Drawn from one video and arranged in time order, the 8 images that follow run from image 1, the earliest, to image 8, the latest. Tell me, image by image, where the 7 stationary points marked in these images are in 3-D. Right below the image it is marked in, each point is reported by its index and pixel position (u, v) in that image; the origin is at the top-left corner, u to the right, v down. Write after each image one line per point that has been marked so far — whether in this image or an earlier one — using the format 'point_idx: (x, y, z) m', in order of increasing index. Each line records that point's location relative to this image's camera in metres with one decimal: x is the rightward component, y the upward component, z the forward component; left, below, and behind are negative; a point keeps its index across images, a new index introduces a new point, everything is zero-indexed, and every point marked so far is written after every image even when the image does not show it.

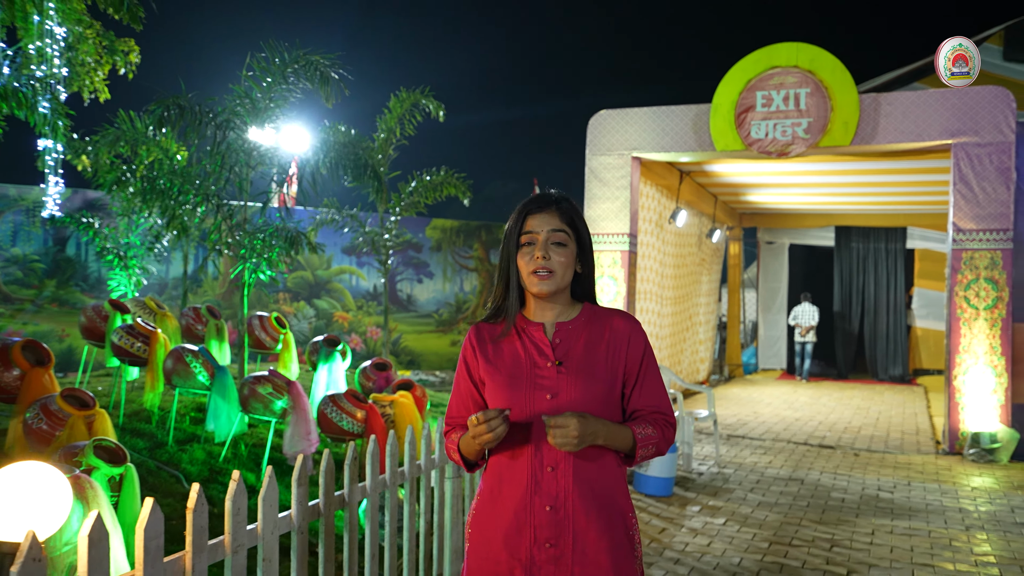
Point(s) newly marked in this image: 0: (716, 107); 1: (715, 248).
0: (+2.1, +1.9, +9.2) m
1: (+3.6, +0.7, +15.5) m
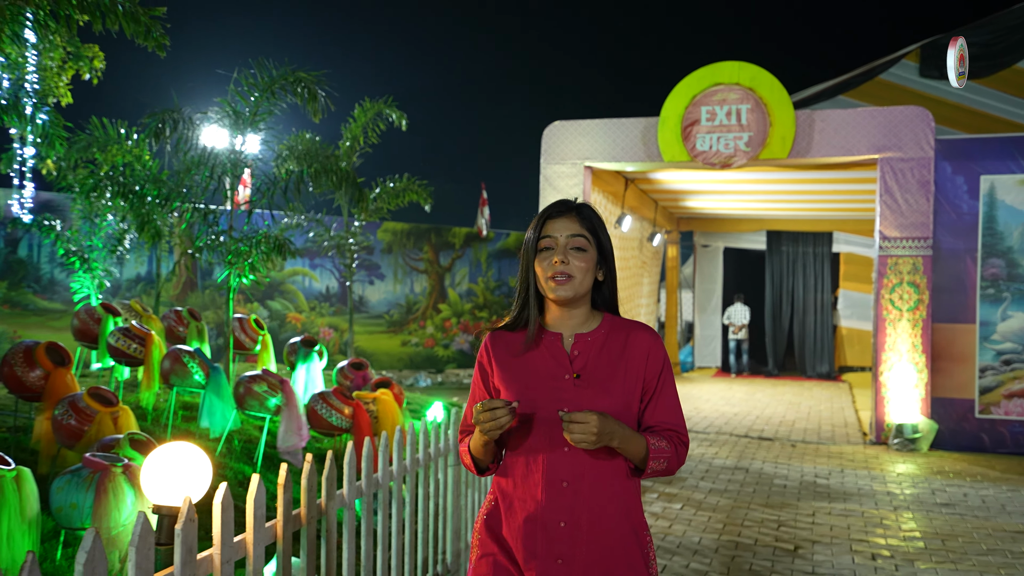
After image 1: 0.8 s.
0: (+1.7, +1.8, +9.8) m
1: (+2.6, +0.7, +16.2) m
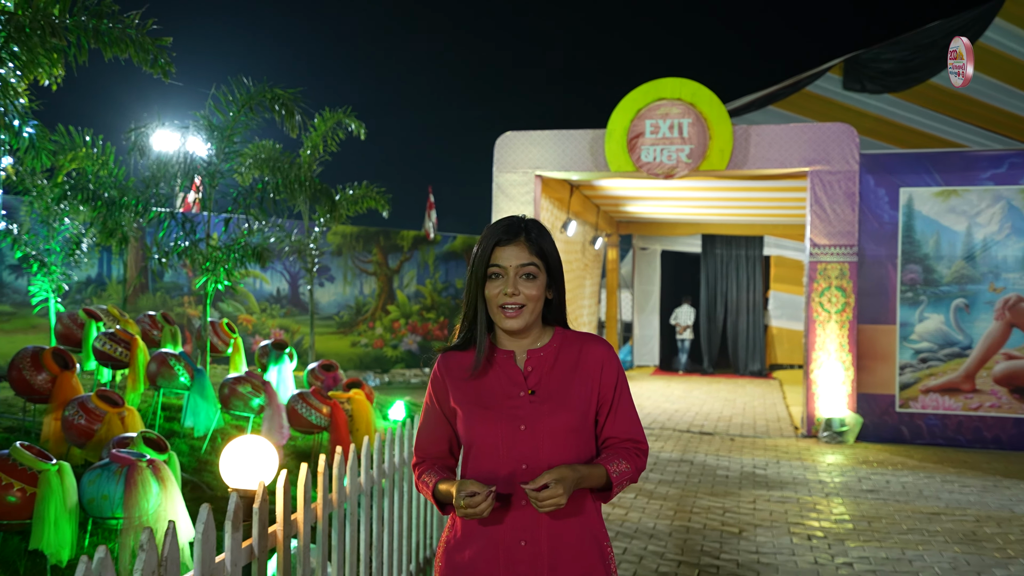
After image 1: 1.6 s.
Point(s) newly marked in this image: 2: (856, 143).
0: (+1.1, +1.8, +10.3) m
1: (+1.6, +0.6, +16.8) m
2: (+3.8, +1.6, +9.8) m
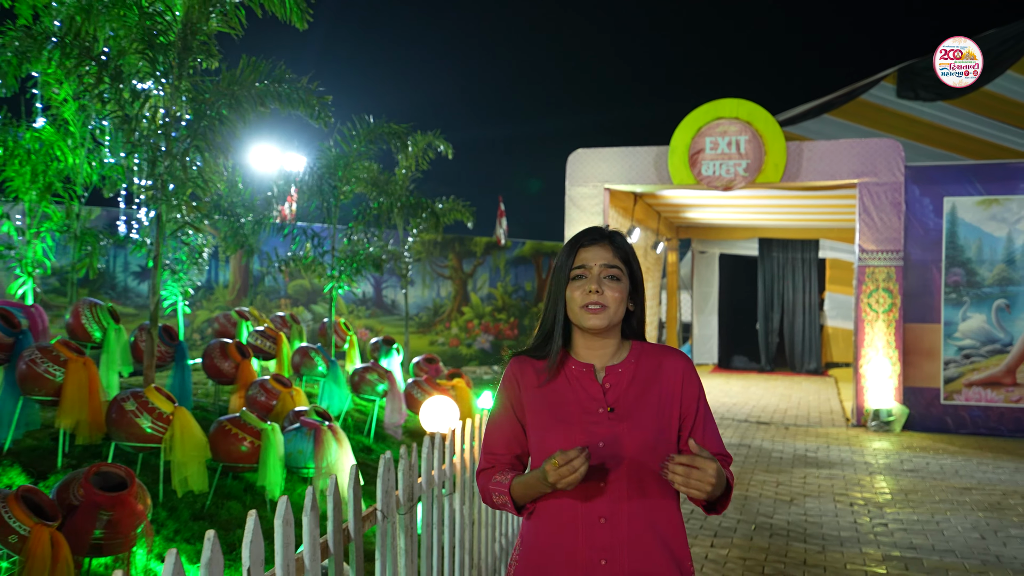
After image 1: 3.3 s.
0: (+2.1, +1.8, +11.3) m
1: (+2.9, +0.6, +17.8) m
2: (+4.7, +1.6, +10.7) m
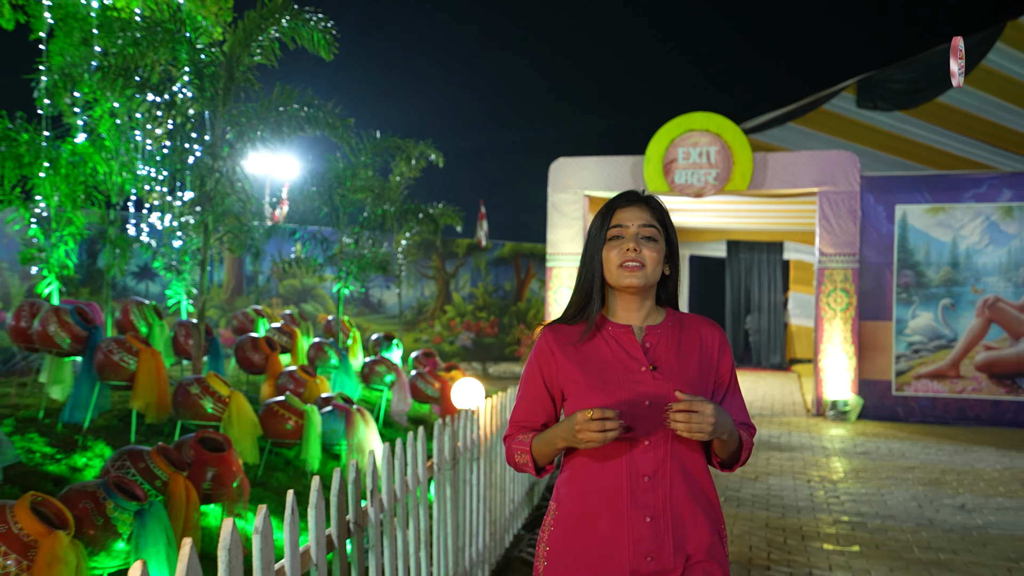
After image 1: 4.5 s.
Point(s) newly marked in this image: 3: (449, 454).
0: (+1.9, +1.8, +12.2) m
1: (+2.5, +0.6, +18.6) m
2: (+4.5, +1.6, +11.6) m
3: (-0.3, -0.7, +3.8) m
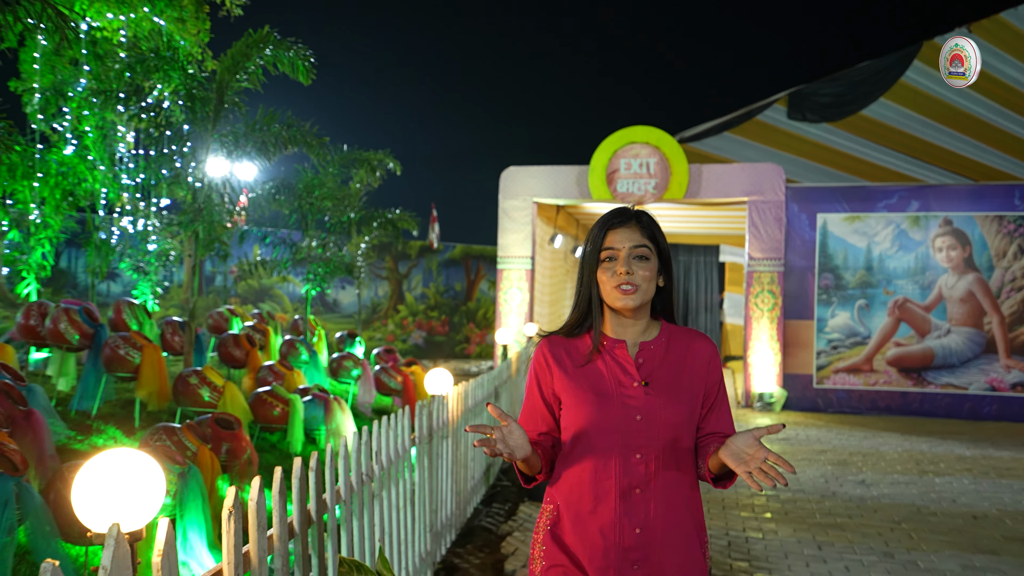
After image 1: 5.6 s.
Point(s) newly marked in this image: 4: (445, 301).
0: (+1.2, +1.7, +13.1) m
1: (+1.5, +0.6, +19.6) m
2: (+3.9, +1.5, +12.7) m
3: (-0.5, -0.7, +4.6) m
4: (-1.4, -0.3, +19.0) m
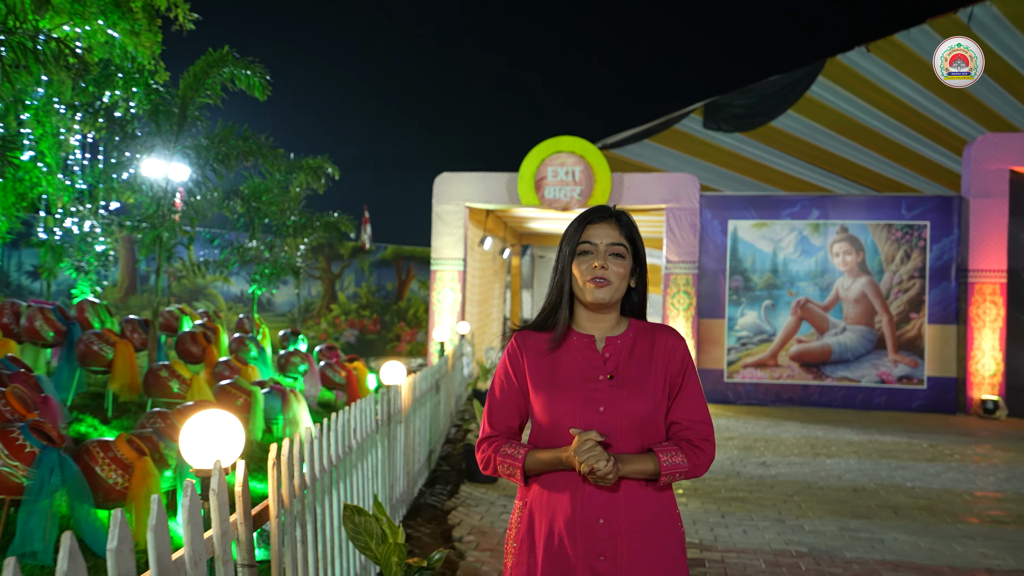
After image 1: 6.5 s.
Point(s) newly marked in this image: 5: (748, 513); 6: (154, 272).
0: (+0.1, +1.7, +13.9) m
1: (-0.1, +0.6, +20.3) m
2: (+2.9, +1.5, +13.7) m
3: (-0.8, -0.8, +5.3) m
4: (-3.0, -0.3, +19.6) m
5: (+1.8, -1.7, +6.7) m
6: (-6.4, +0.3, +16.0) m
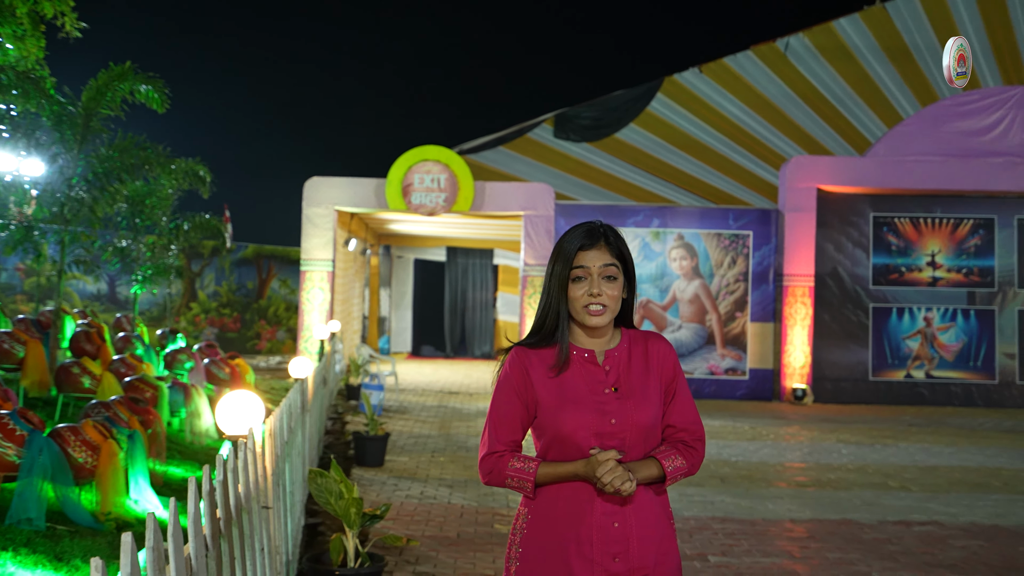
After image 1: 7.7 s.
0: (-2.0, +1.7, +14.6) m
1: (-3.4, +0.6, +20.9) m
2: (+0.7, +1.5, +14.9) m
3: (-1.4, -0.8, +6.0) m
4: (-6.1, -0.2, +19.7) m
5: (+0.8, -1.7, +7.8) m
6: (-8.9, +0.3, +15.6) m
